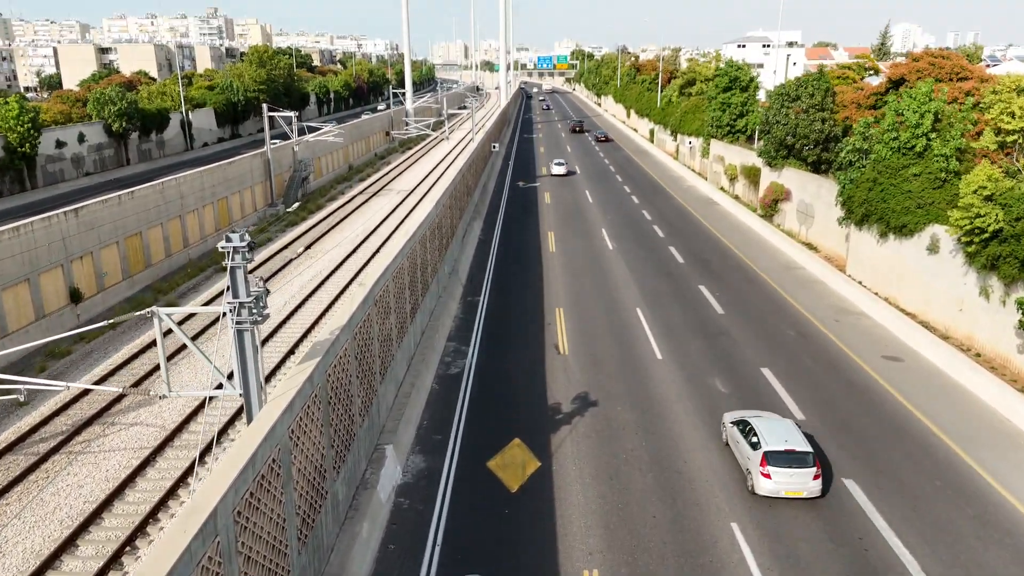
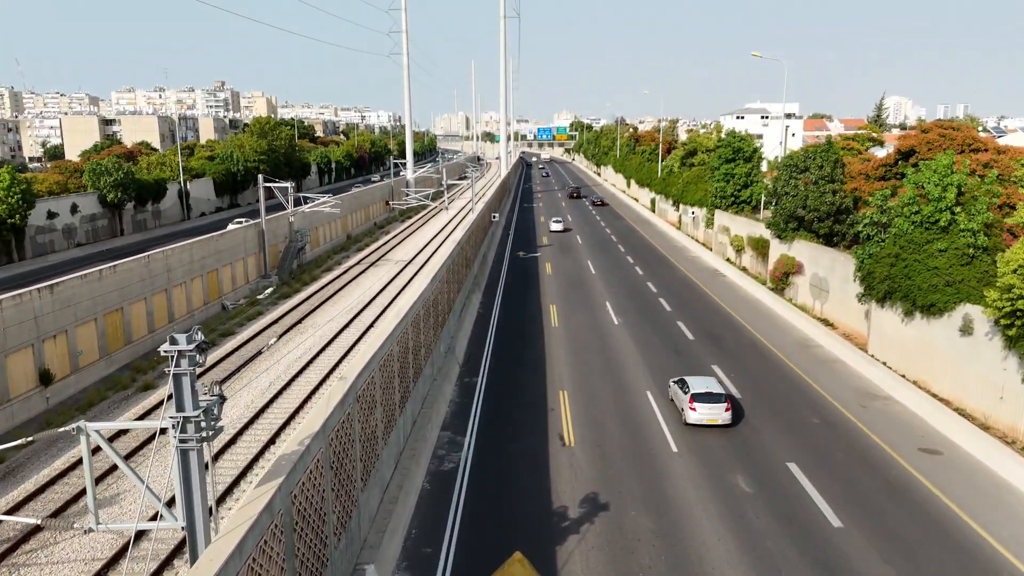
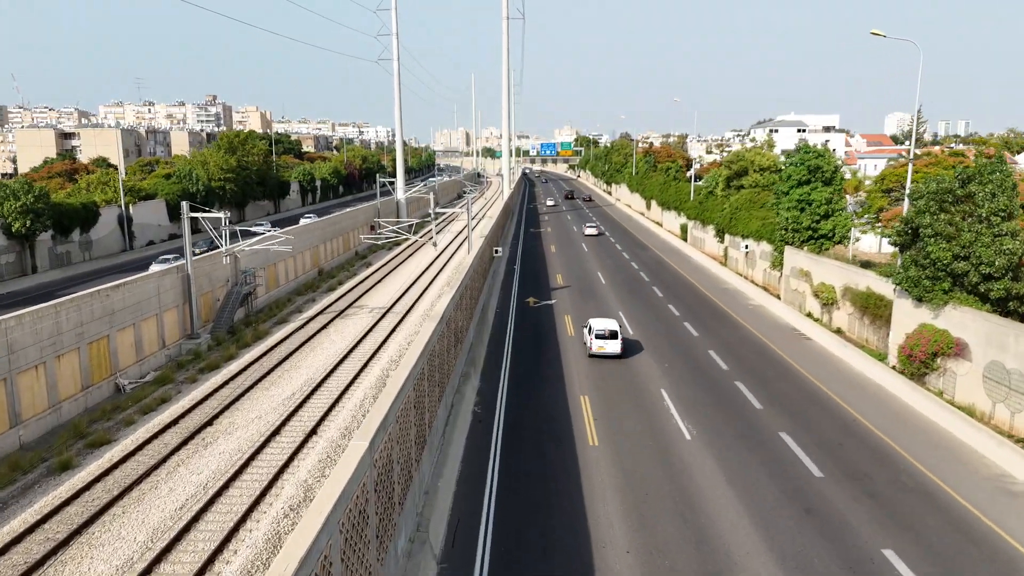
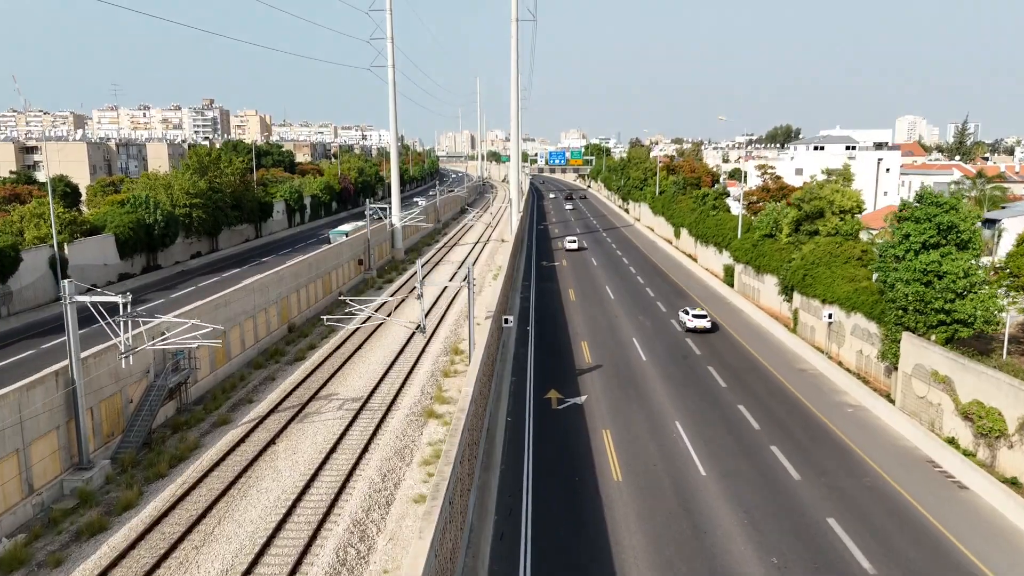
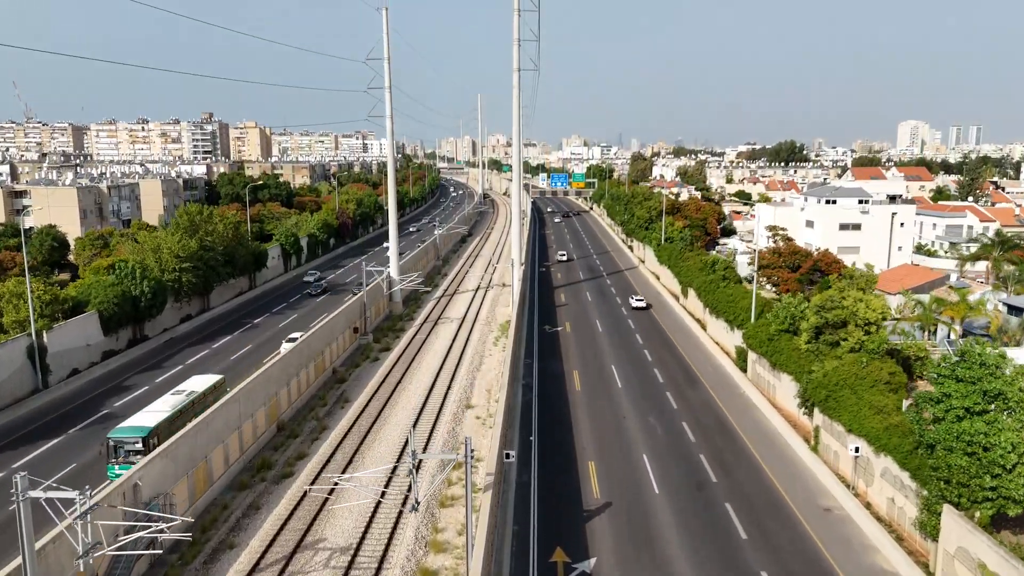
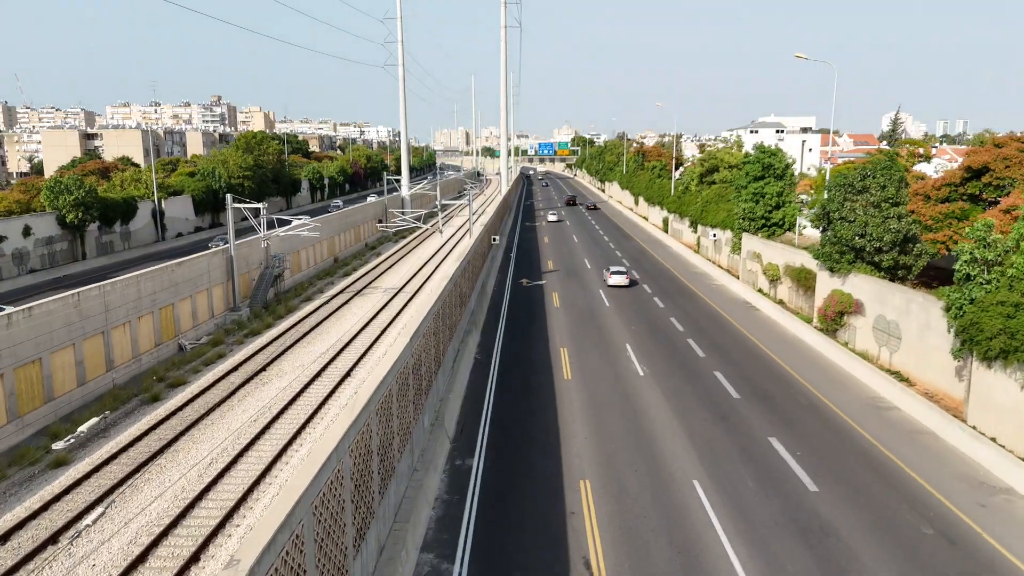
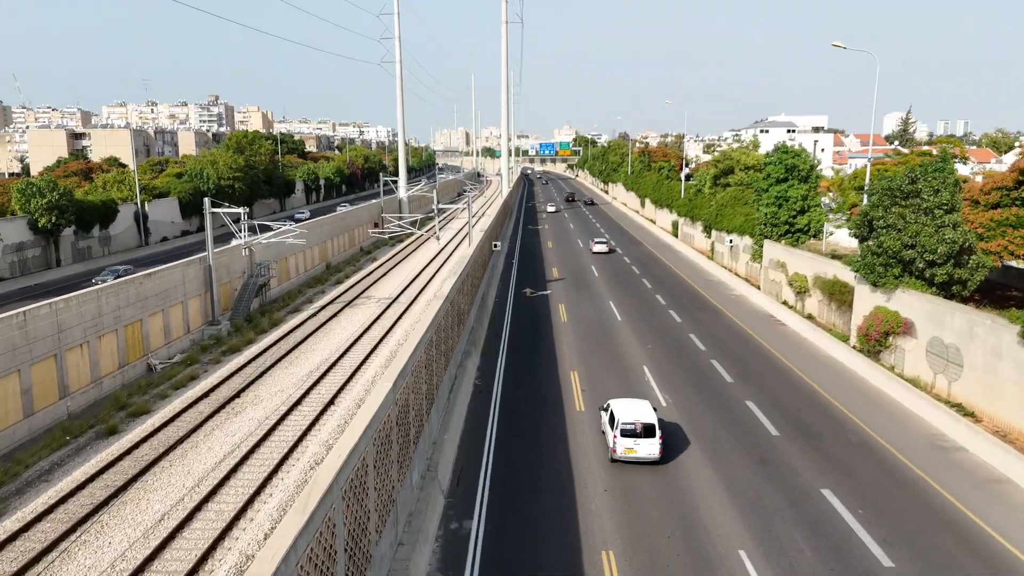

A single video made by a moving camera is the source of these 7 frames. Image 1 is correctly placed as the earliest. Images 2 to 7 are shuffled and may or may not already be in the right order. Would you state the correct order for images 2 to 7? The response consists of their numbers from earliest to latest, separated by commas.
2, 6, 7, 3, 4, 5
